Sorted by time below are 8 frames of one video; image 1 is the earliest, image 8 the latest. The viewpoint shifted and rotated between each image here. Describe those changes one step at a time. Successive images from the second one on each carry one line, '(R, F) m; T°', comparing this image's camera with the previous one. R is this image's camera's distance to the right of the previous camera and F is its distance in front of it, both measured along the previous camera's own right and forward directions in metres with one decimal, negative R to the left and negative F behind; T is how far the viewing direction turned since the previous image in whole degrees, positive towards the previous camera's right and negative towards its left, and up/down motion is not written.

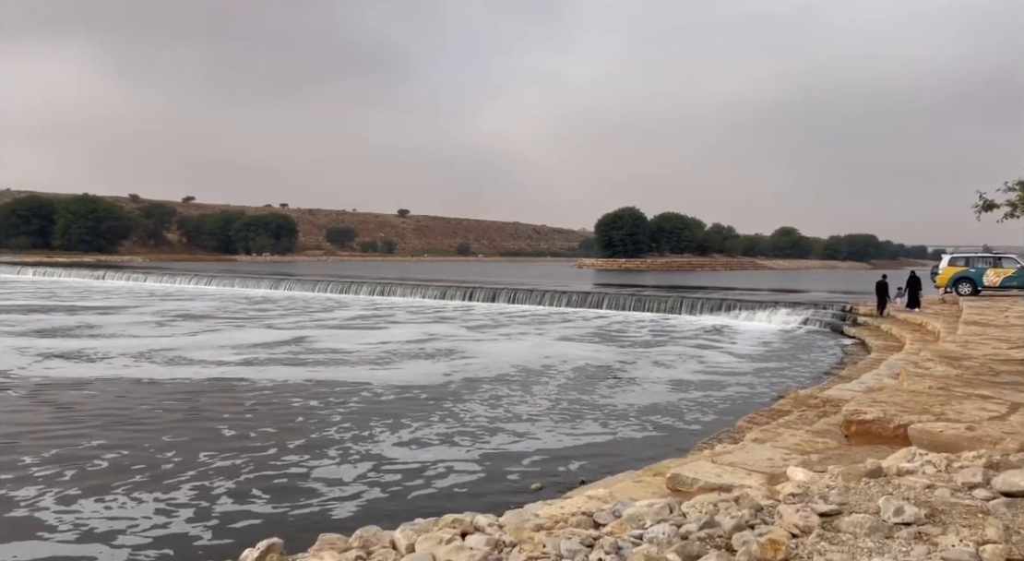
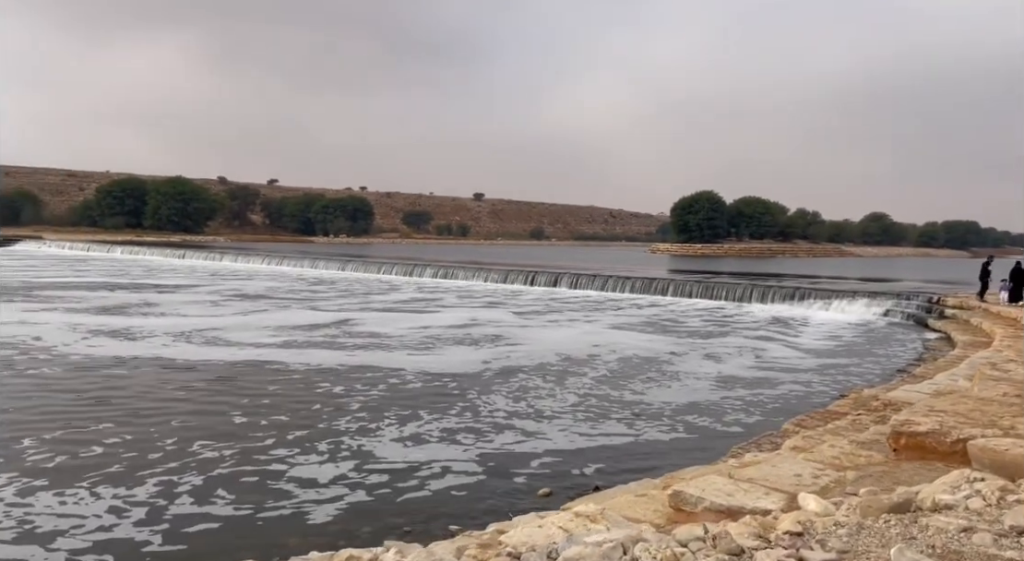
(+0.5, +0.7) m; -5°
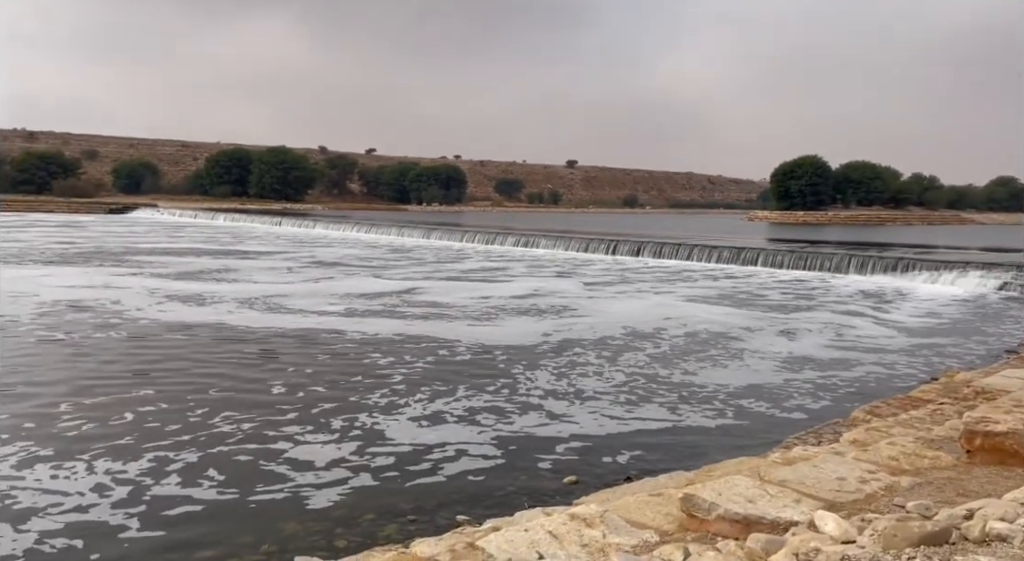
(+0.5, +0.6) m; -6°
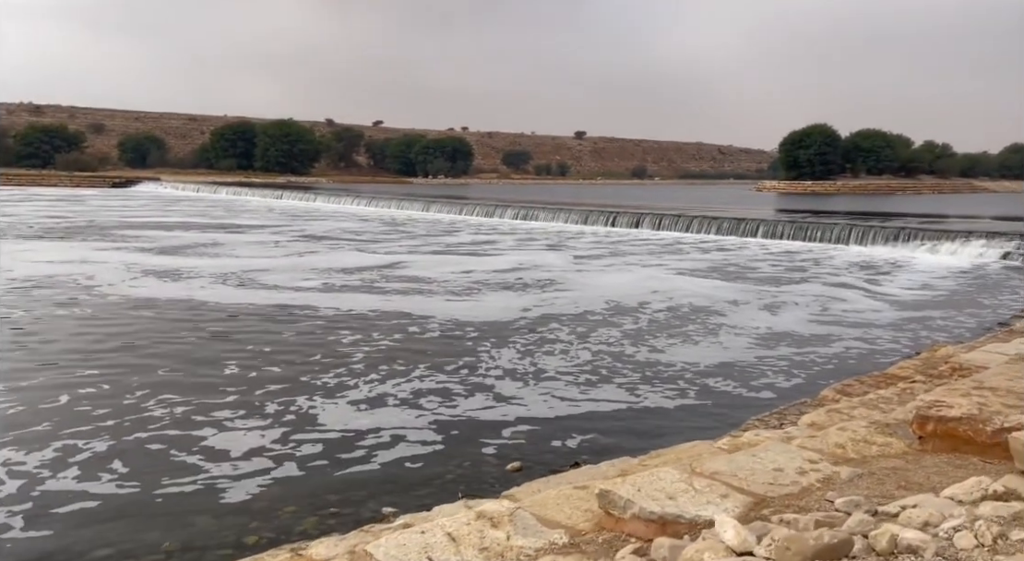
(+0.5, +0.3) m; -1°
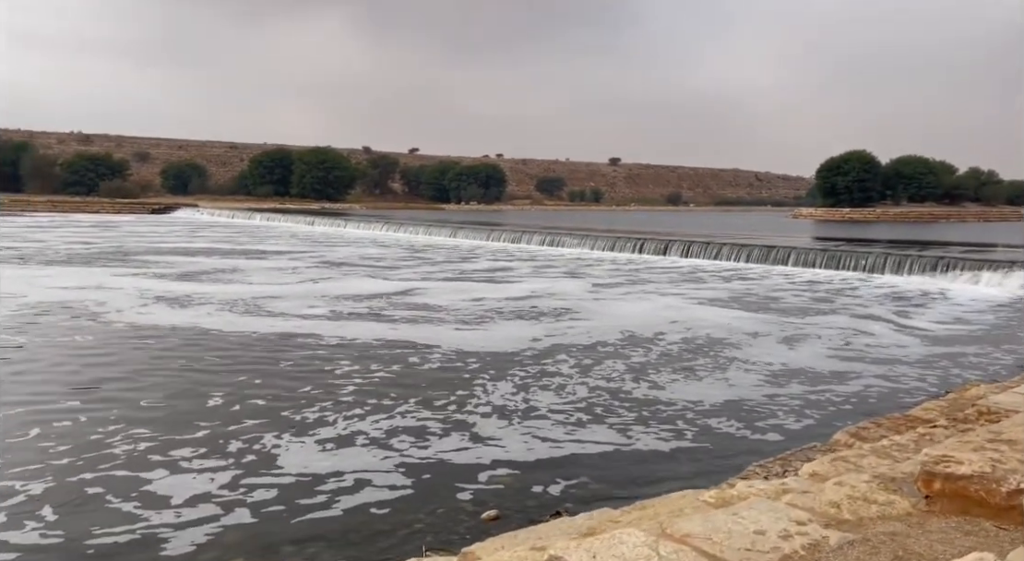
(+0.4, +0.4) m; -2°
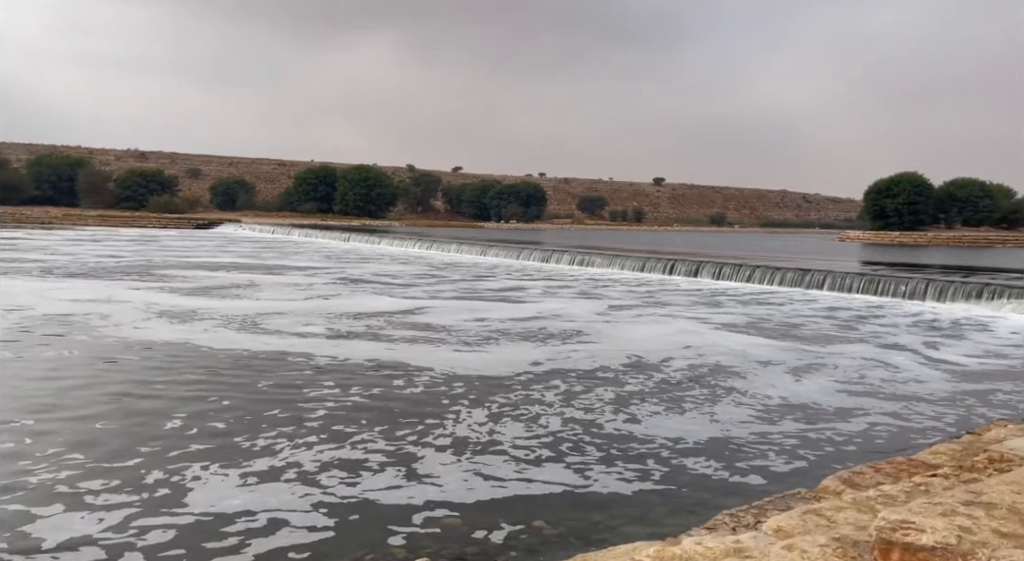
(+0.6, +0.5) m; -3°
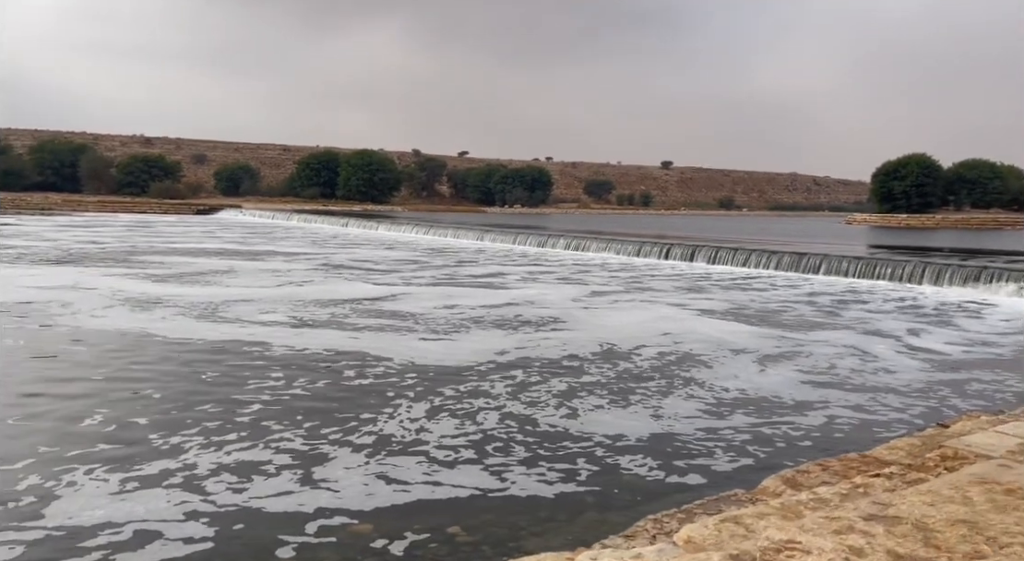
(+0.6, +0.4) m; -1°
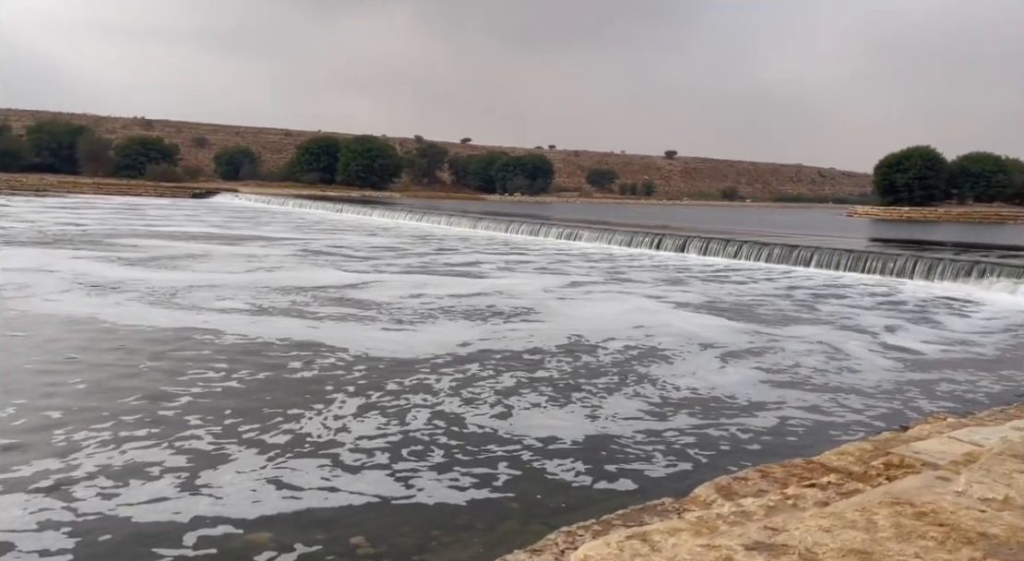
(+0.5, +0.4) m; 0°
